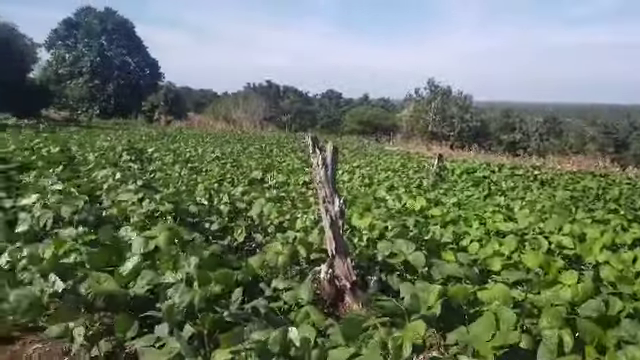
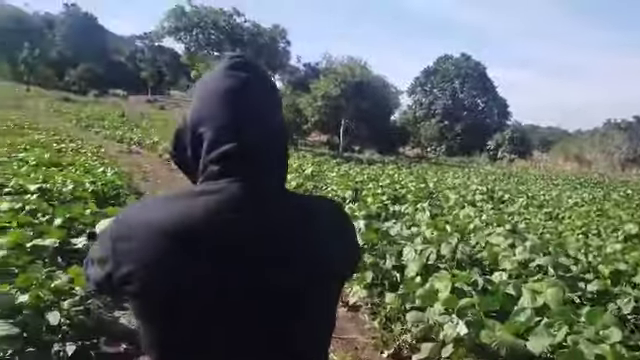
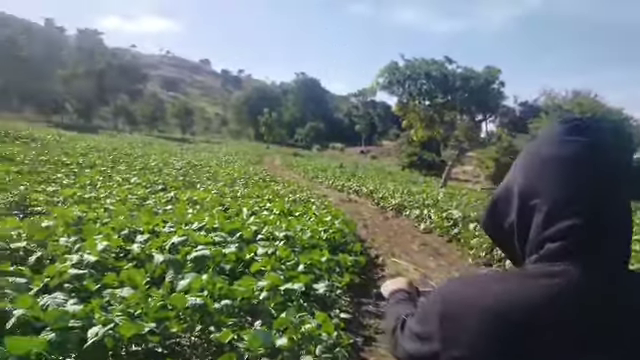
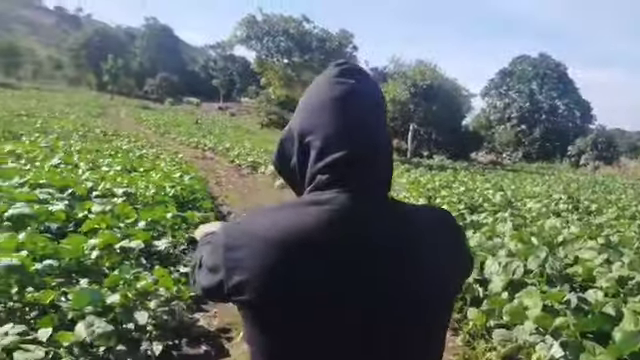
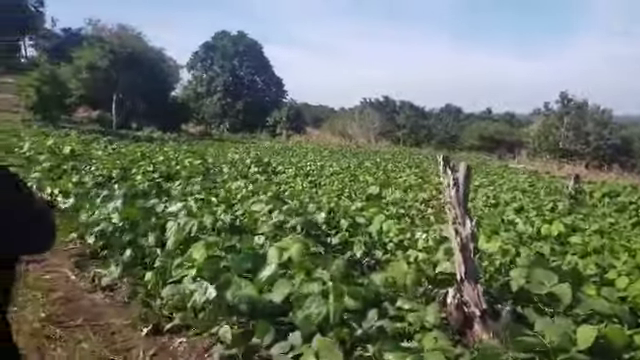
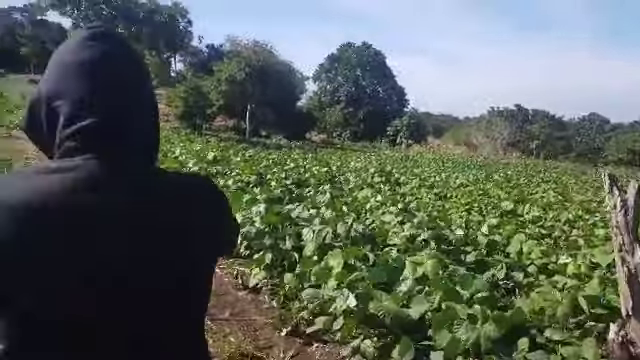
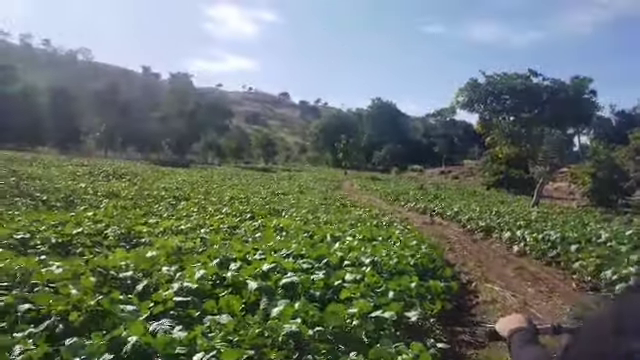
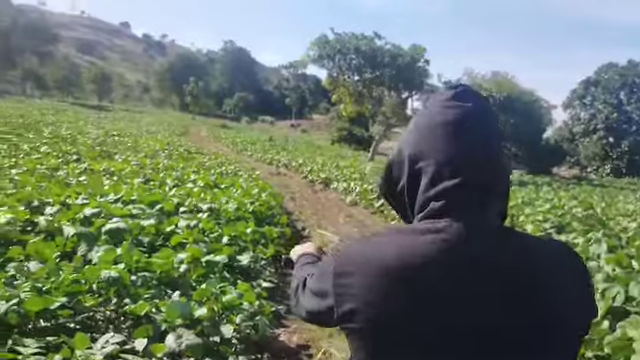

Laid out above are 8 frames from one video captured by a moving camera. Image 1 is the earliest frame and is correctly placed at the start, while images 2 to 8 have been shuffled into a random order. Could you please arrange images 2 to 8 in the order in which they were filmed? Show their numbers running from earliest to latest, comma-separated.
5, 6, 2, 4, 8, 3, 7
